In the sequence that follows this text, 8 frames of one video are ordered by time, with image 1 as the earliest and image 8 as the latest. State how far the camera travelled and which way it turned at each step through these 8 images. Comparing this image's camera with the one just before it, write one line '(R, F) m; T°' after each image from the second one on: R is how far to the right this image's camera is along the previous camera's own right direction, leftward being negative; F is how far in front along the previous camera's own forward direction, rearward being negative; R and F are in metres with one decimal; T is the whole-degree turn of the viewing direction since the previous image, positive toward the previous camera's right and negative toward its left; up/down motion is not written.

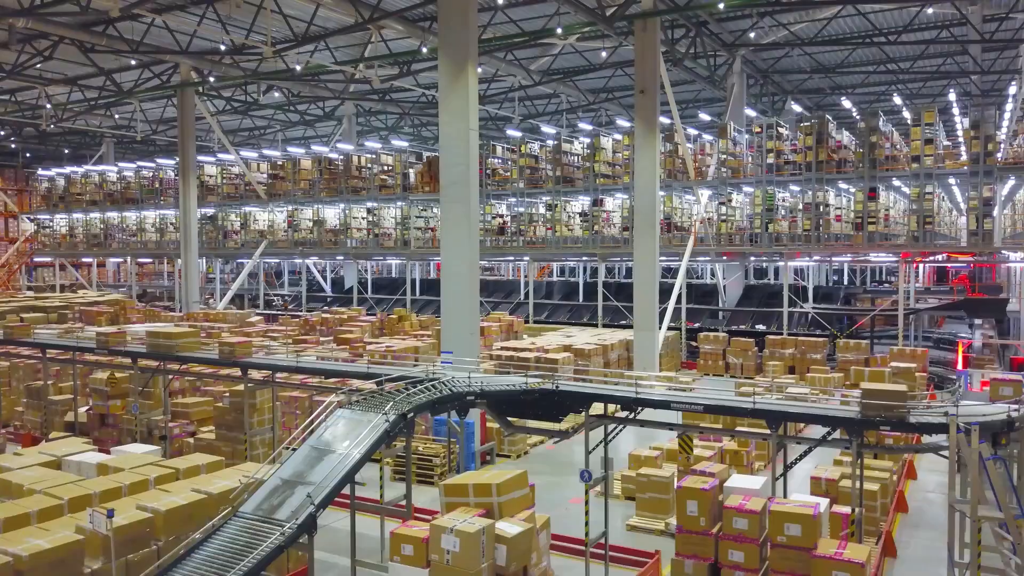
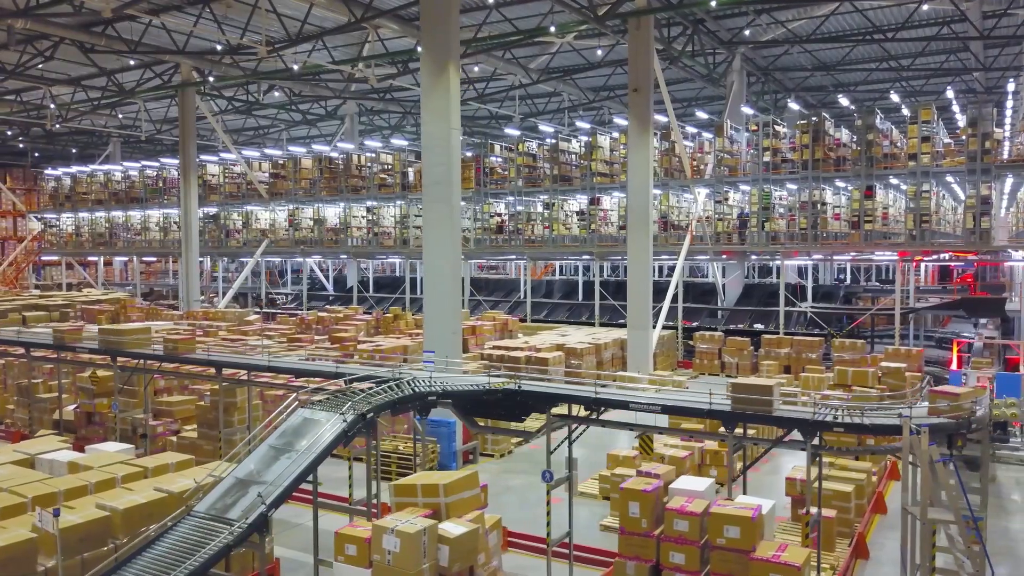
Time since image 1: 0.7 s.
(+0.4, 0.0) m; -1°
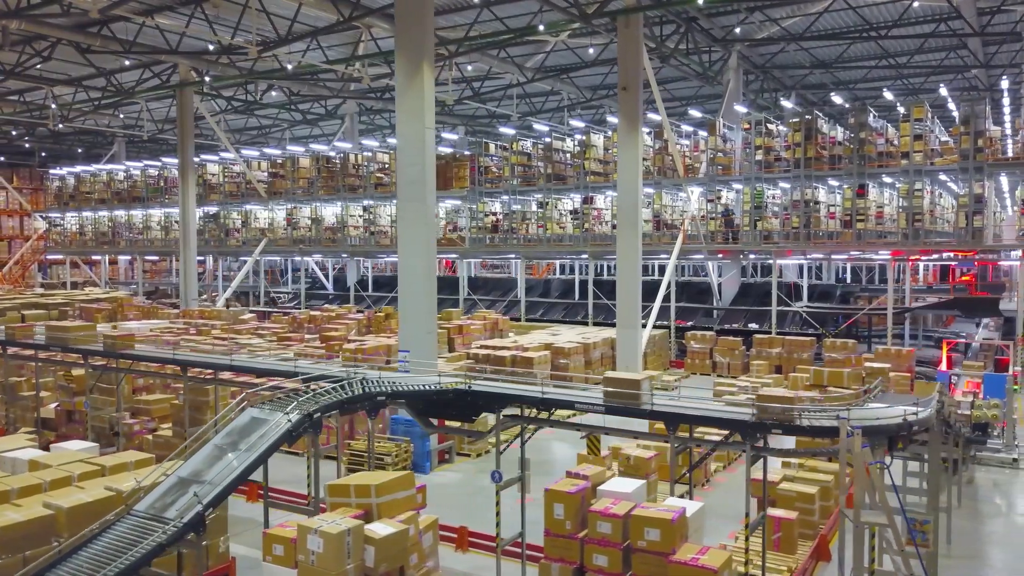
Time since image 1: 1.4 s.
(+0.5, 0.0) m; -1°
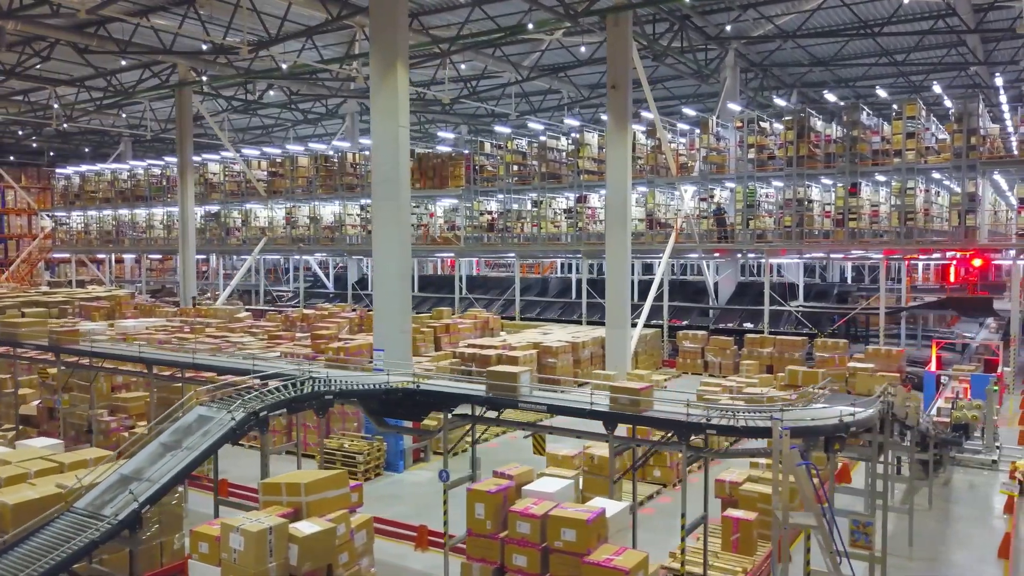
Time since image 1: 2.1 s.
(+0.5, 0.0) m; -1°
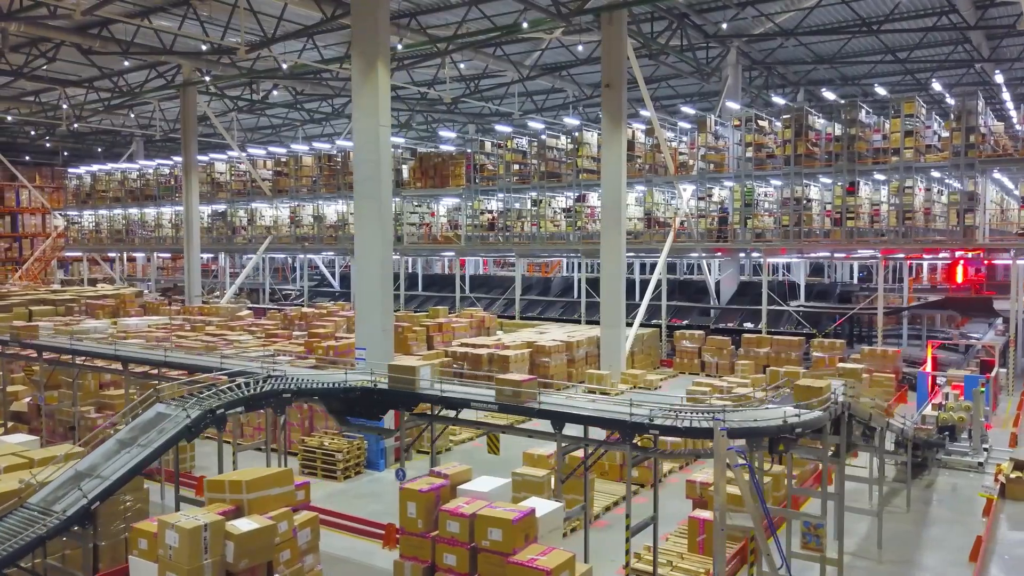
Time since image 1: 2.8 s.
(+0.5, 0.0) m; -1°
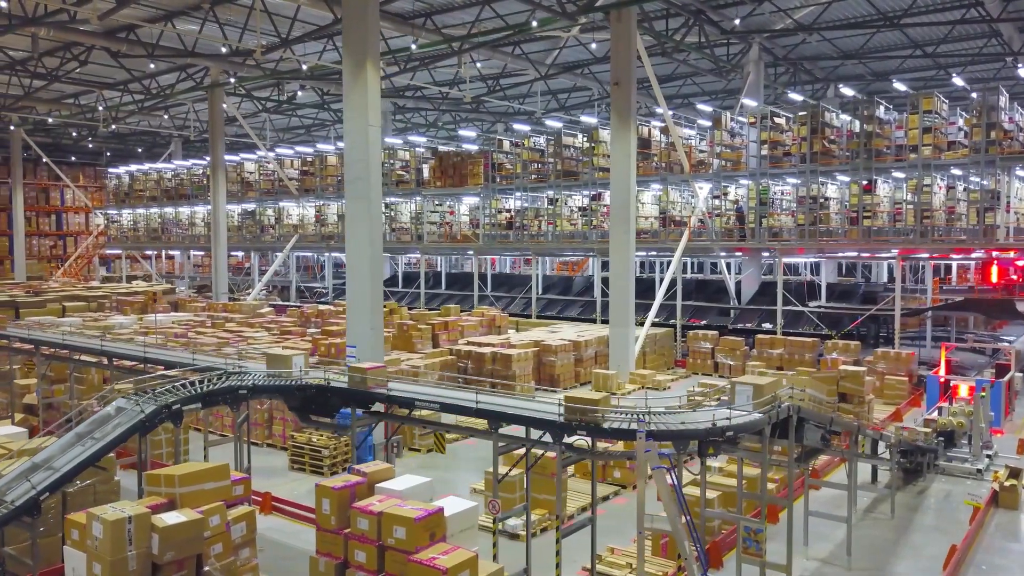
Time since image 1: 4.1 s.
(+0.7, 0.0) m; -3°
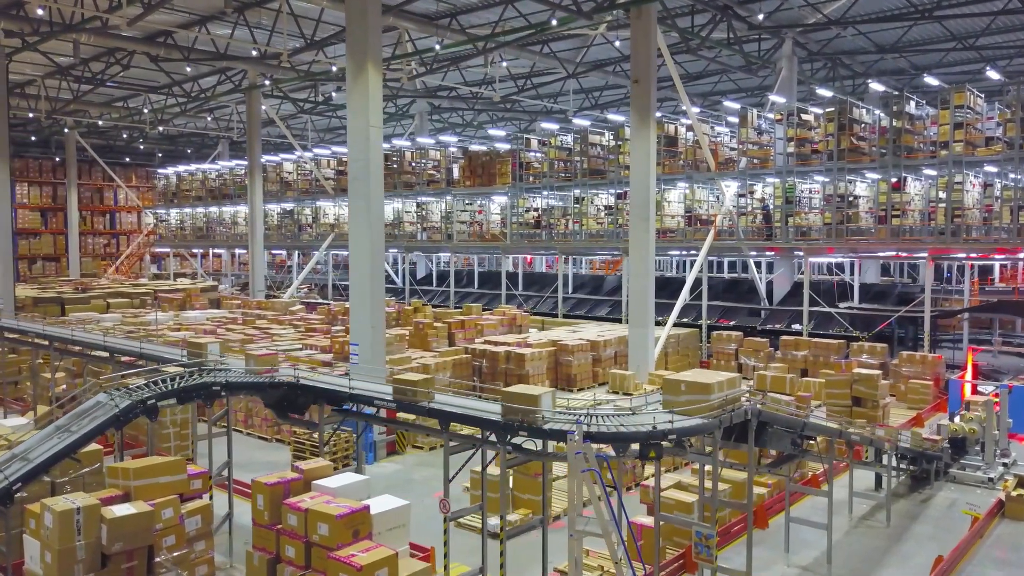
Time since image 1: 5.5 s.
(+0.7, 0.0) m; -4°
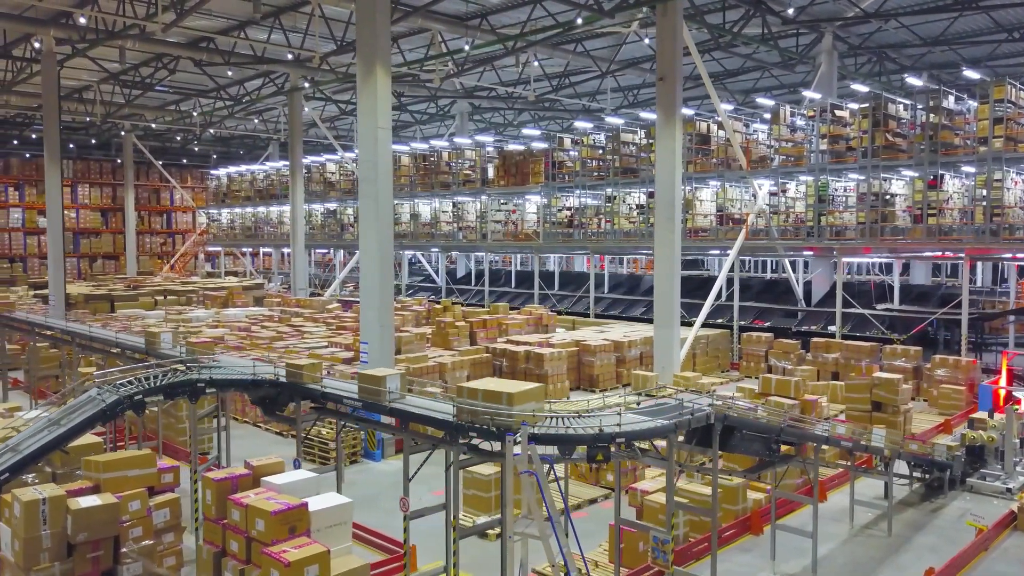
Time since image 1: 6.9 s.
(+0.7, 0.0) m; -4°
